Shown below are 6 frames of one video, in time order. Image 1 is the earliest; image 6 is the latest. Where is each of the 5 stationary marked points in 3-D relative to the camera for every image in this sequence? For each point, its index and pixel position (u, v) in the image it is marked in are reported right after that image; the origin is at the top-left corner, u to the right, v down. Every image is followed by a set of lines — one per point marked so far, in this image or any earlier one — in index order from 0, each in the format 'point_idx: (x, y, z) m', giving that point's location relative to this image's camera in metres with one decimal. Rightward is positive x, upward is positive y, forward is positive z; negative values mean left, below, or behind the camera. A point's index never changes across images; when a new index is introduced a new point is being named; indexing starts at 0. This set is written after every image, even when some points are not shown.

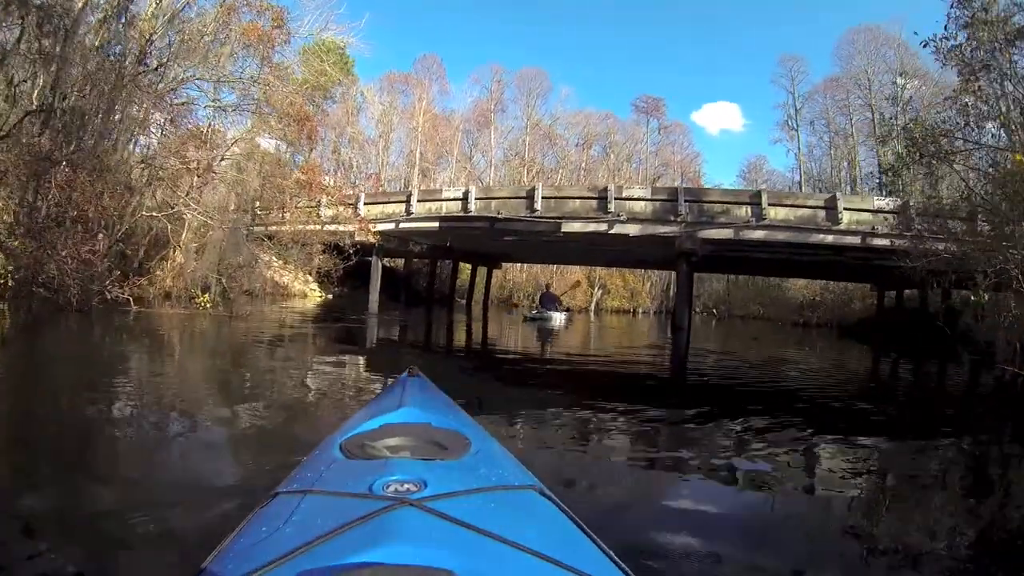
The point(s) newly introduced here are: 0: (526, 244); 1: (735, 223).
0: (+0.3, +1.0, +14.0) m
1: (+3.9, +1.1, +10.6) m
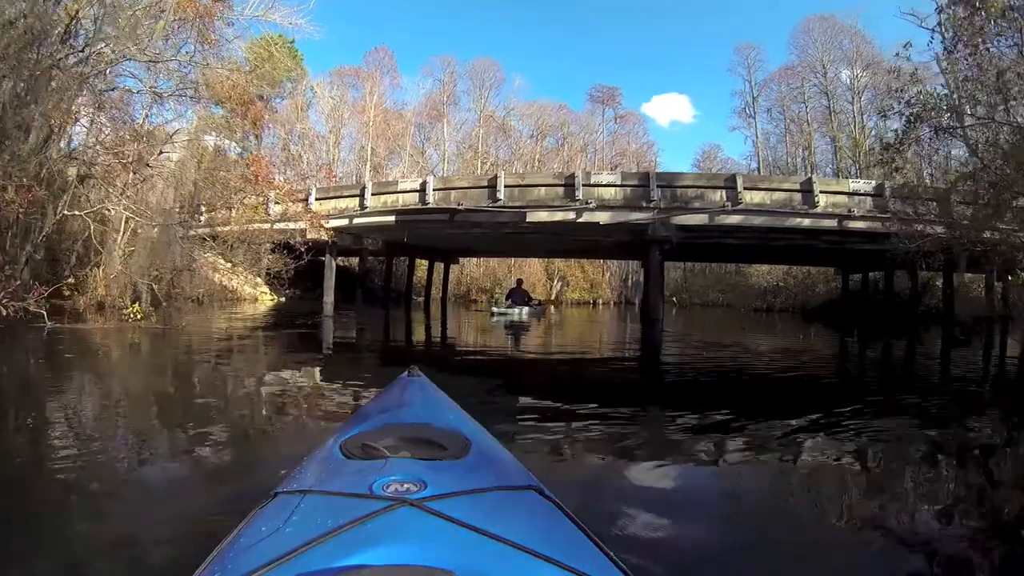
0: (-0.5, +1.1, +13.3) m
1: (+3.2, +1.3, +10.2) m
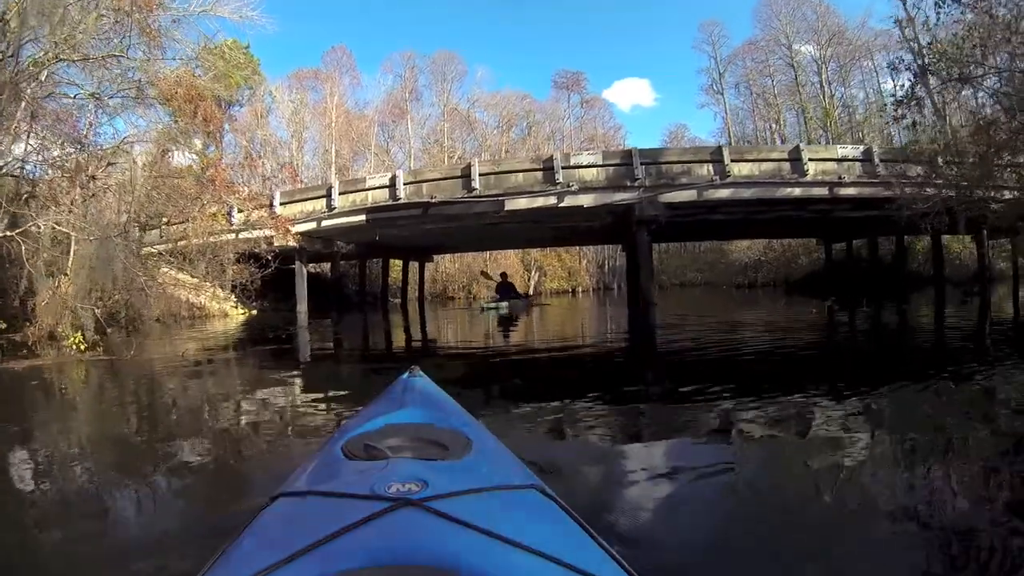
0: (-1.0, +1.2, +12.7) m
1: (+2.9, +1.6, +9.7) m
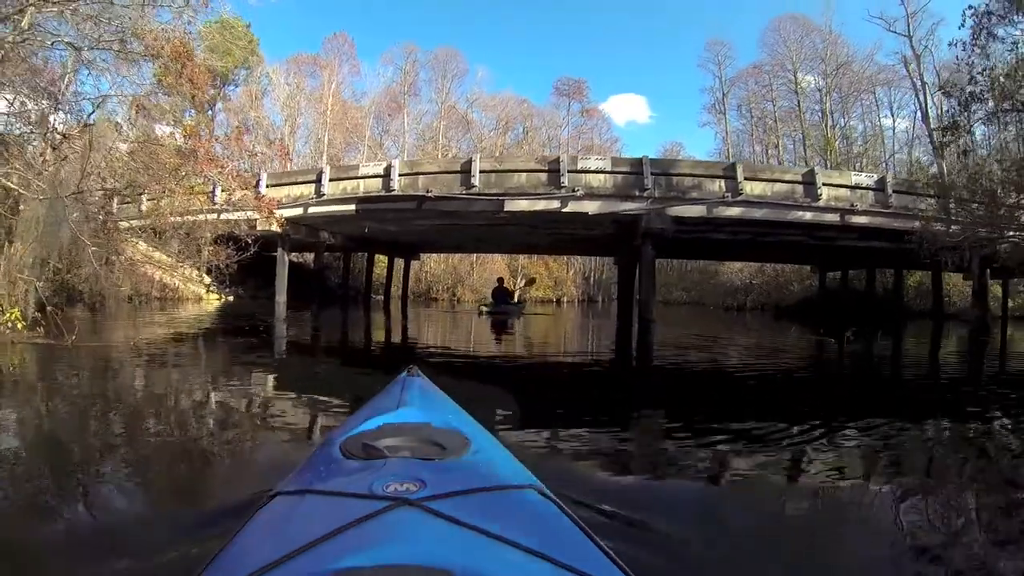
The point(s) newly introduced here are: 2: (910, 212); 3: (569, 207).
0: (-1.1, +1.1, +12.2) m
1: (+2.9, +1.3, +9.3) m
2: (+6.7, +1.3, +10.7) m
3: (+0.8, +1.2, +9.5) m
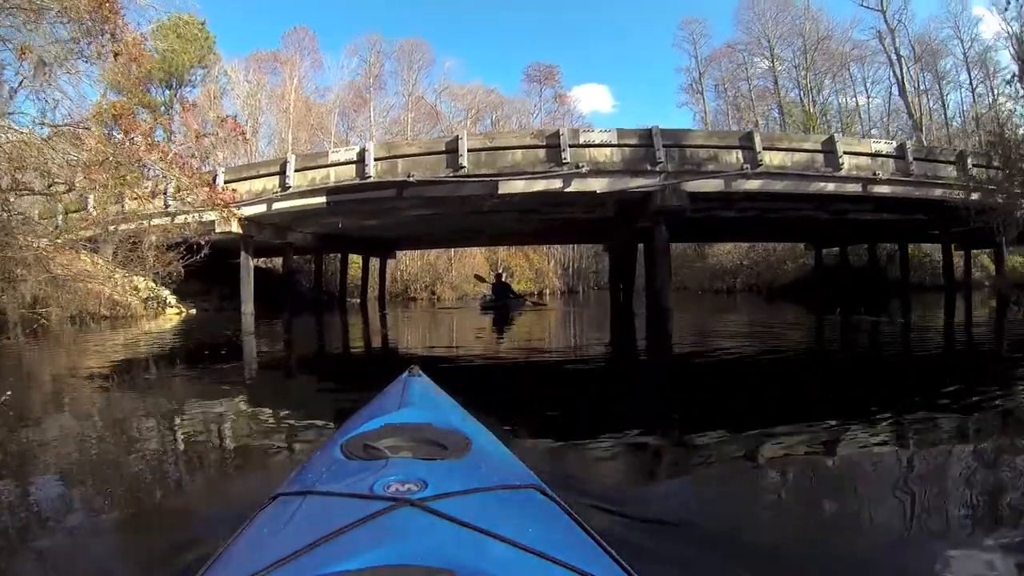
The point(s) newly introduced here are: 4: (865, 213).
0: (-1.3, +1.2, +11.1) m
1: (+2.8, +1.5, +8.4) m
2: (+6.6, +1.7, +9.9) m
3: (+0.7, +1.3, +8.5) m
4: (+6.2, +1.3, +11.2) m
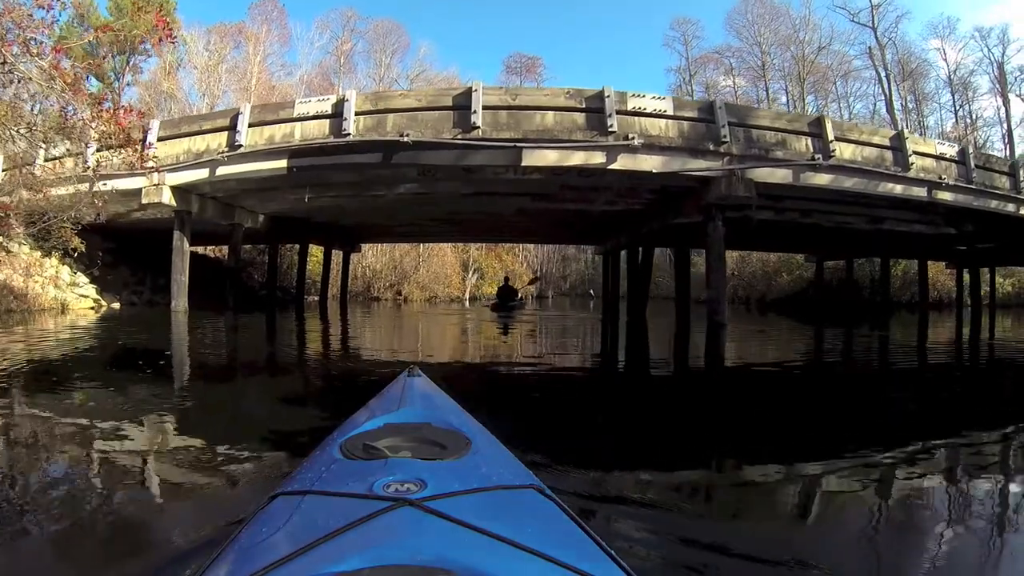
0: (-1.3, +1.2, +9.4) m
1: (+2.9, +1.4, +6.9) m
2: (+6.6, +1.4, +8.7) m
3: (+0.8, +1.3, +6.9) m
4: (+6.1, +0.9, +9.9) m
